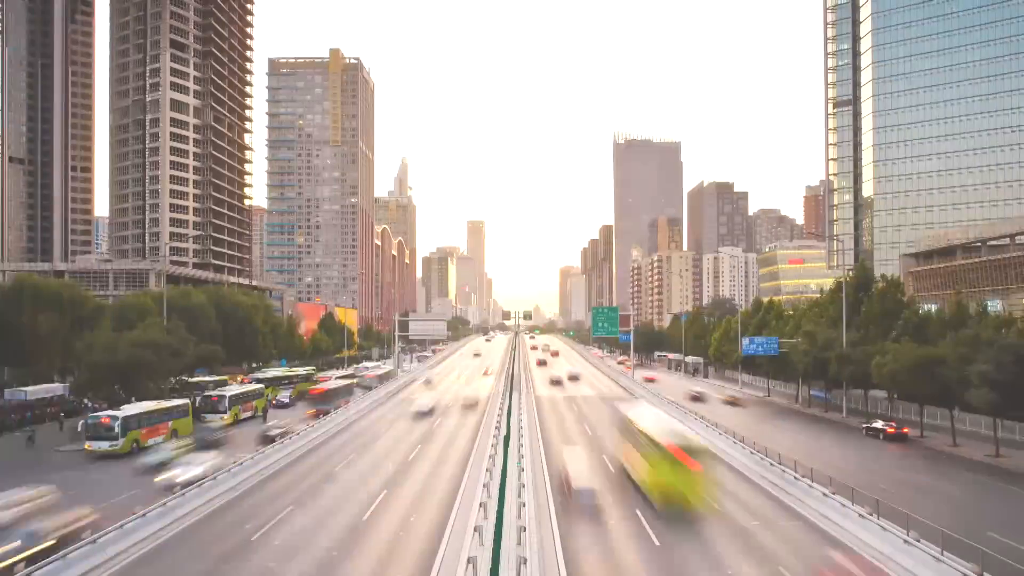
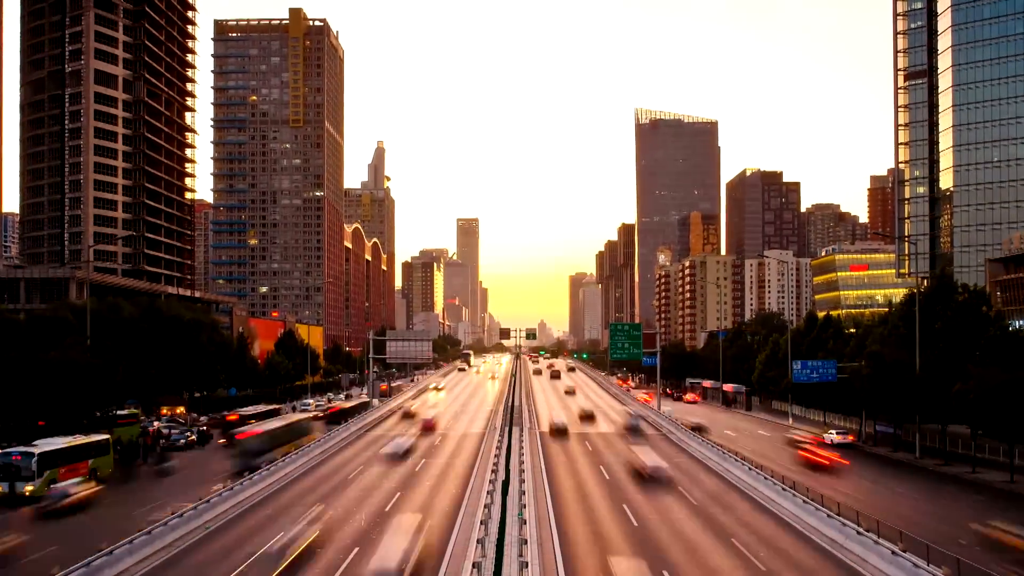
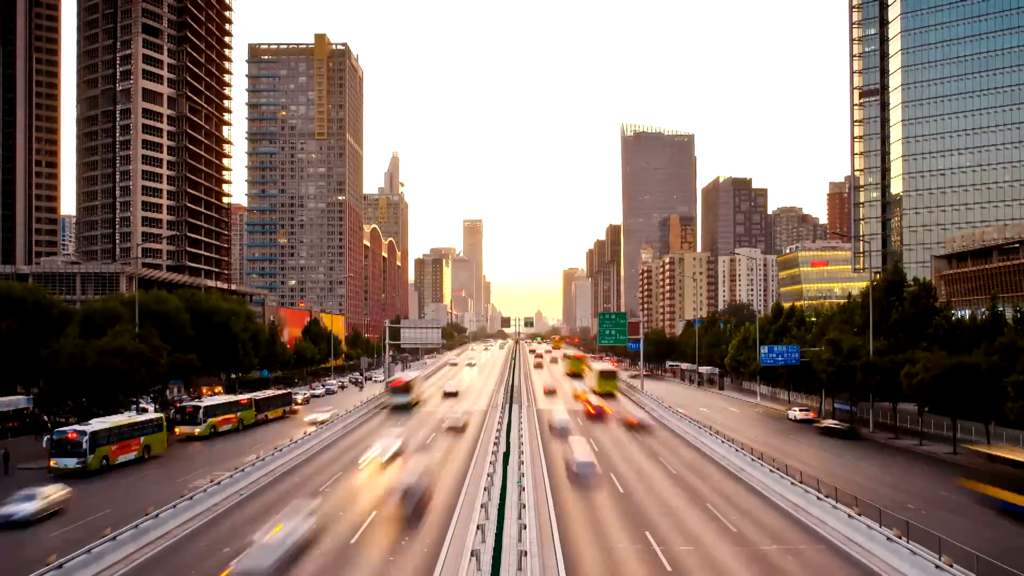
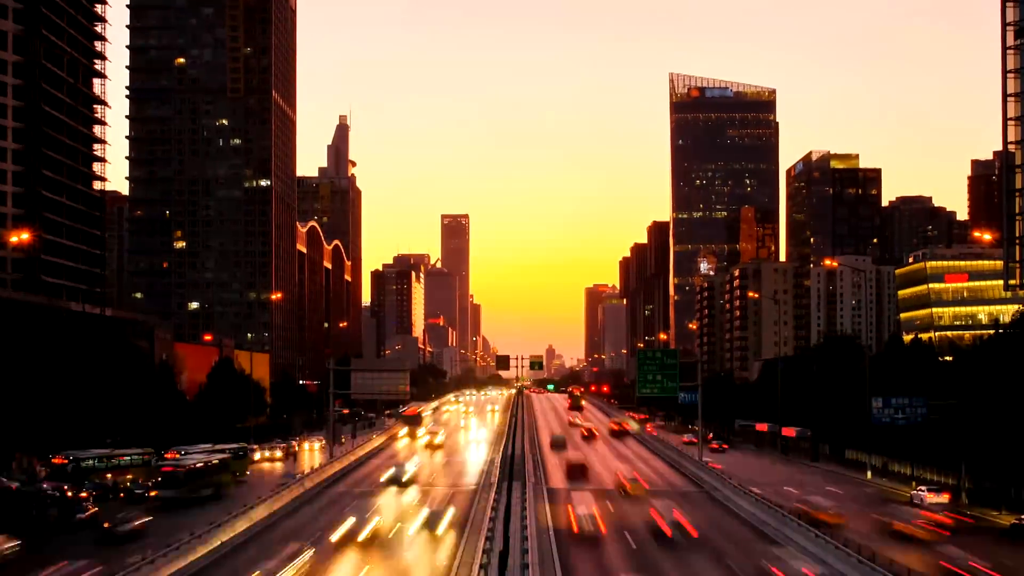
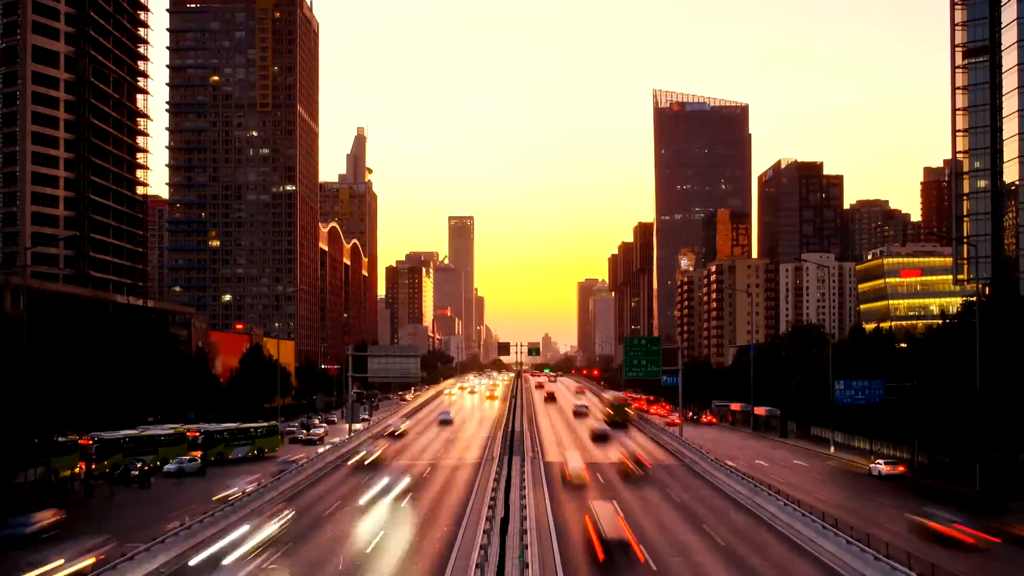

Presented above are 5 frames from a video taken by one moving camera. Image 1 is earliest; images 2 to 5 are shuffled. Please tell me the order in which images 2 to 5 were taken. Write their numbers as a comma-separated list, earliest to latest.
3, 2, 5, 4
